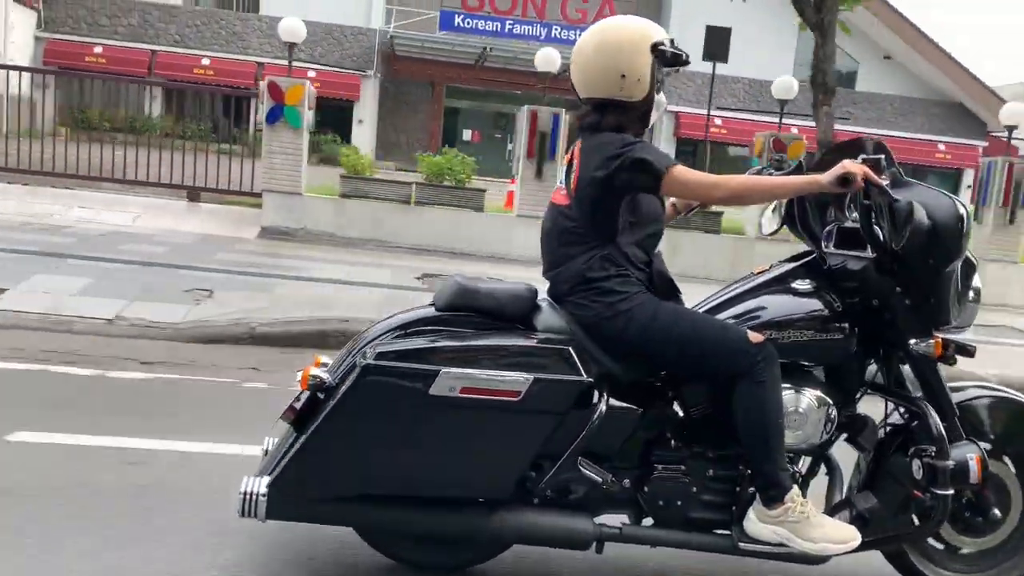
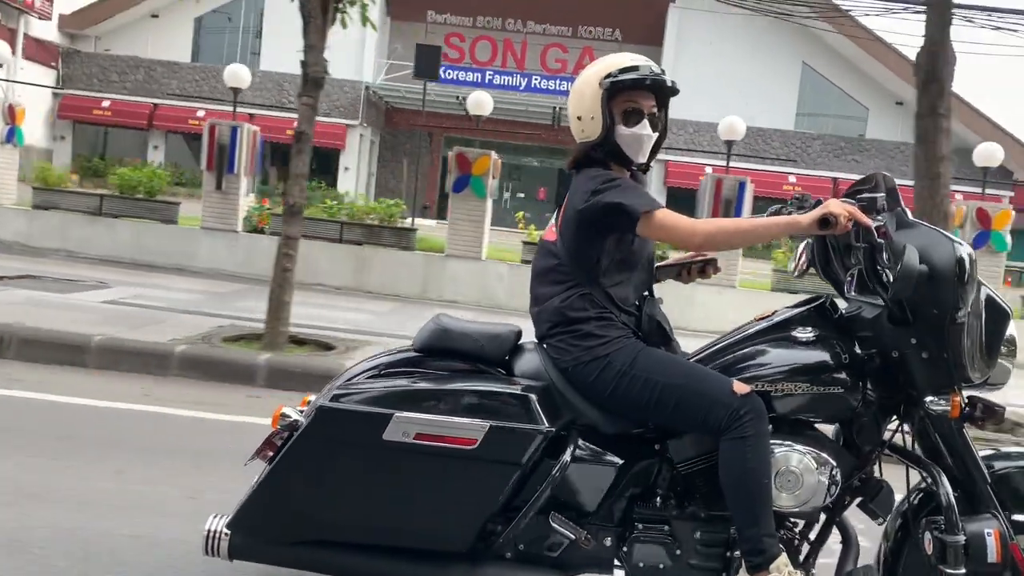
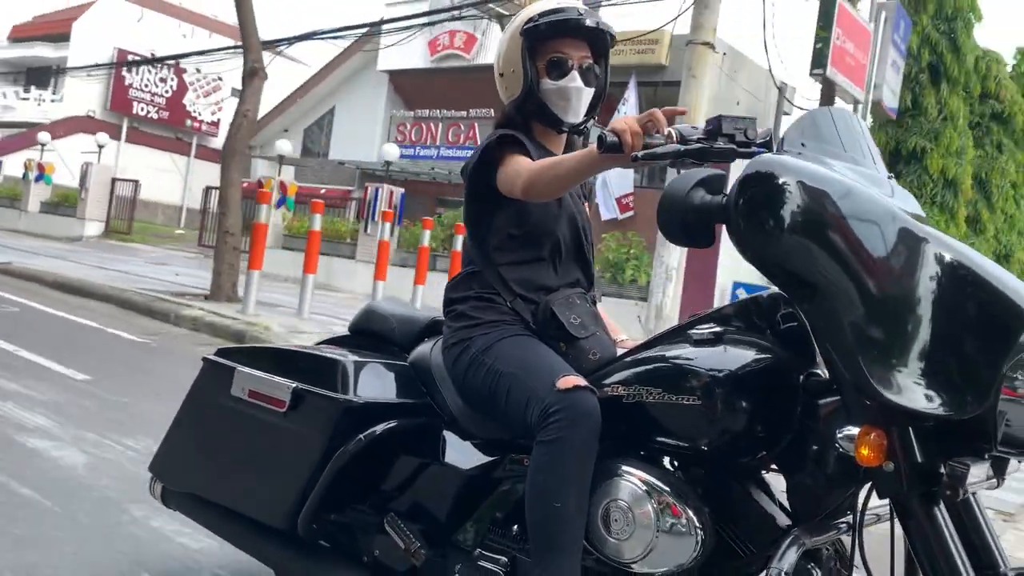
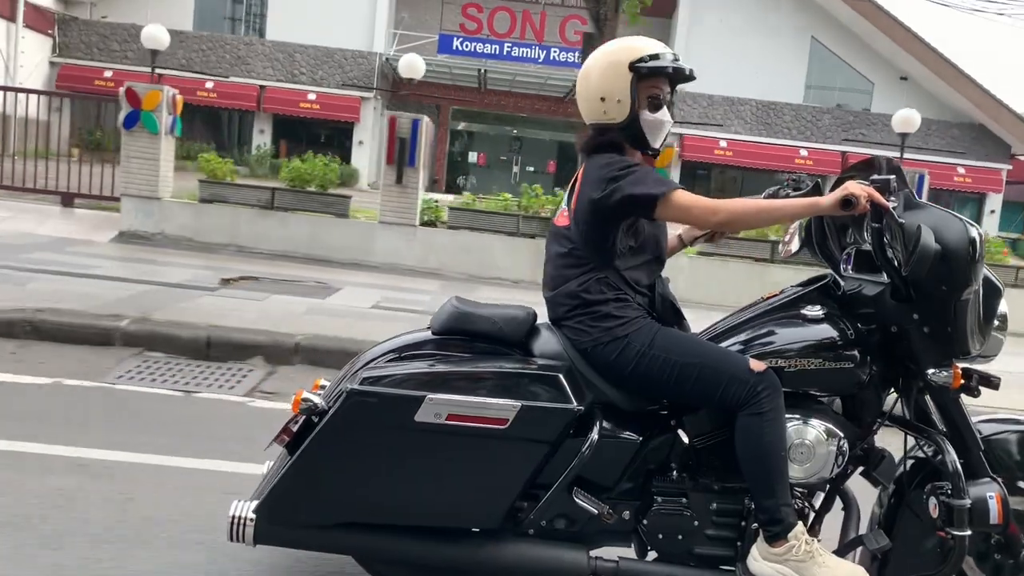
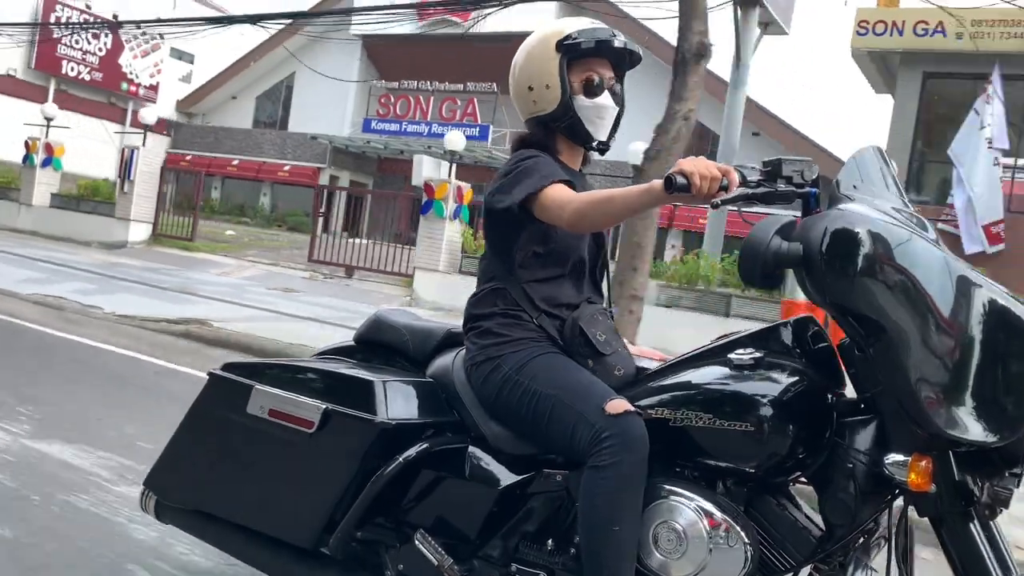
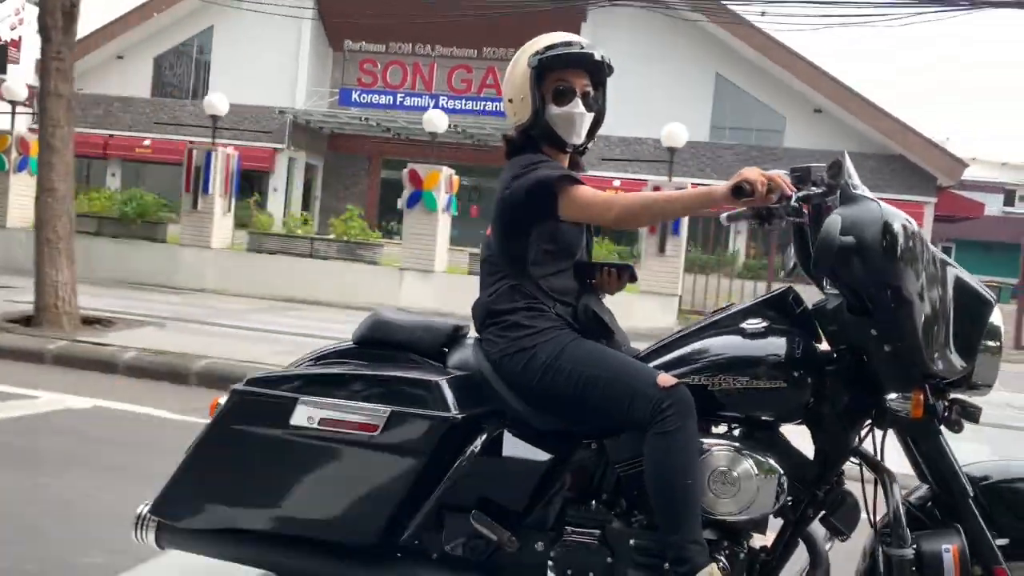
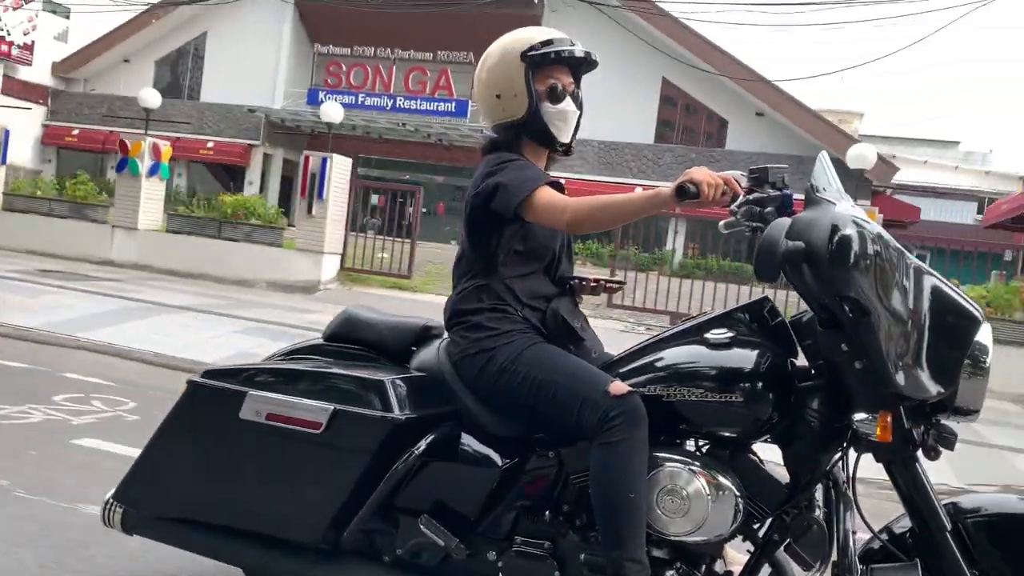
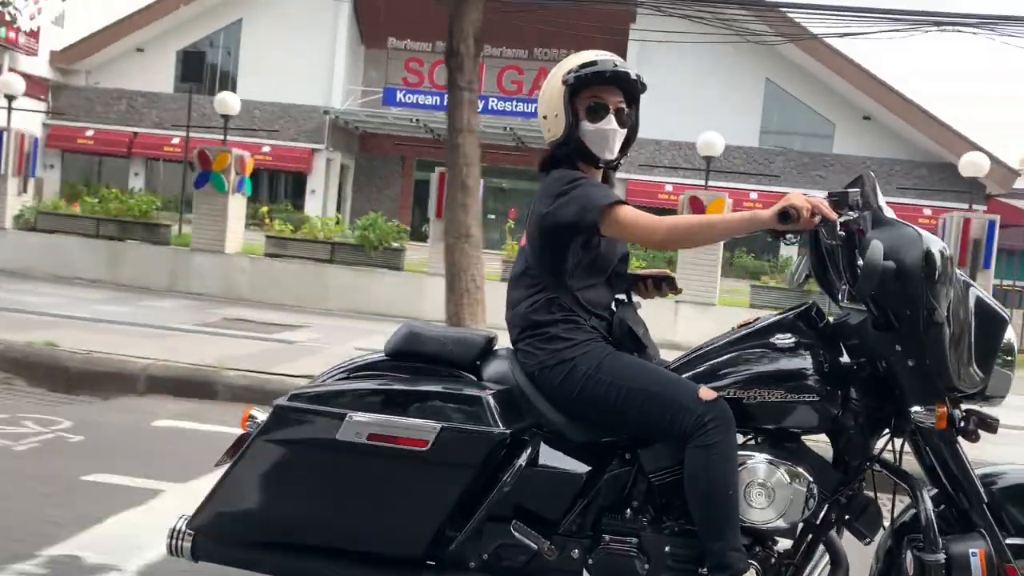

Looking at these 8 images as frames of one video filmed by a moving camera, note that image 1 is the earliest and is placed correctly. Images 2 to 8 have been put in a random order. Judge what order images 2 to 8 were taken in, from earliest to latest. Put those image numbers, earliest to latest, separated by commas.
4, 2, 8, 6, 7, 5, 3
